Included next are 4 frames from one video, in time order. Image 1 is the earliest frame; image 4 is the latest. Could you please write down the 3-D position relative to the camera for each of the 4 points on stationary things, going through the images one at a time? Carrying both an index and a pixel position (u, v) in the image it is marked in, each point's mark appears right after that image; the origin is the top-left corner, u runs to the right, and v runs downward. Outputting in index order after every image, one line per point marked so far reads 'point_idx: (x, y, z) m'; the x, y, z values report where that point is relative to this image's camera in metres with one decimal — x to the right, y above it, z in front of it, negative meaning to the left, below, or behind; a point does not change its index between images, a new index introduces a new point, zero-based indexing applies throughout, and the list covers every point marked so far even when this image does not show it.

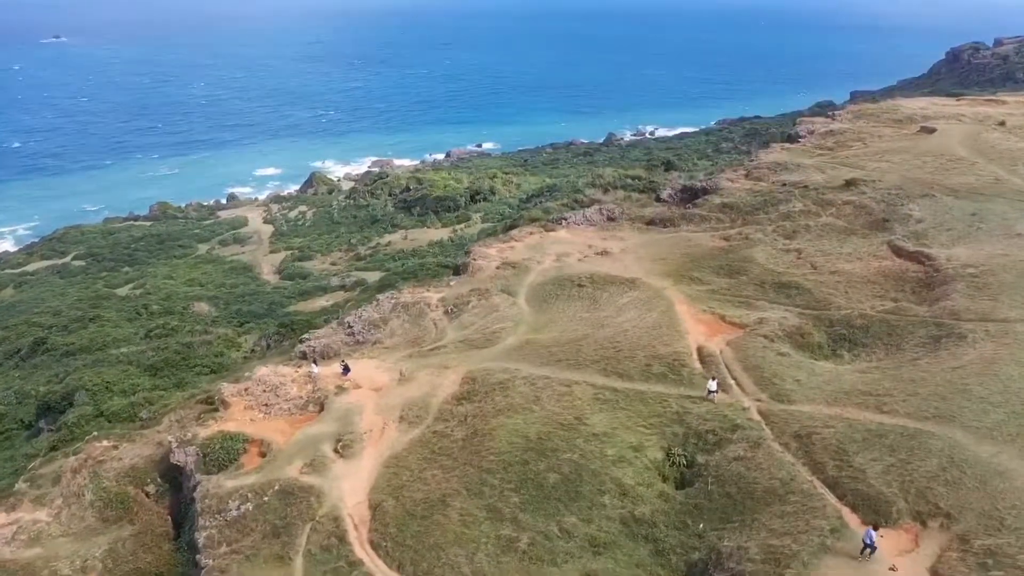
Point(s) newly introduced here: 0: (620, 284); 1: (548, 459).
0: (+1.5, +0.1, +12.1) m
1: (+0.3, -1.6, +7.8) m
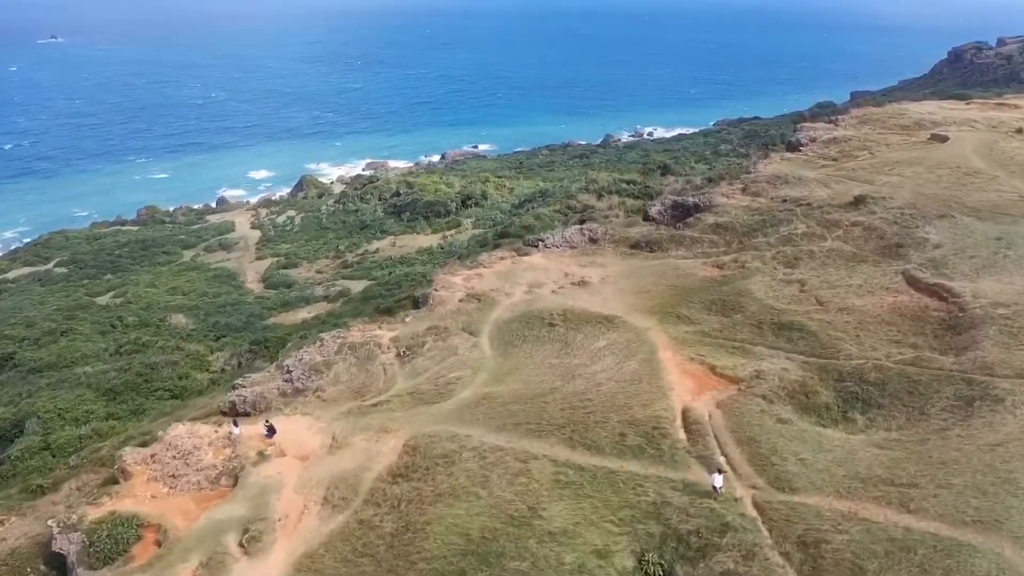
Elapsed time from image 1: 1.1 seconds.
0: (+1.0, -0.4, +10.6) m
1: (-0.2, -2.1, +6.3) m
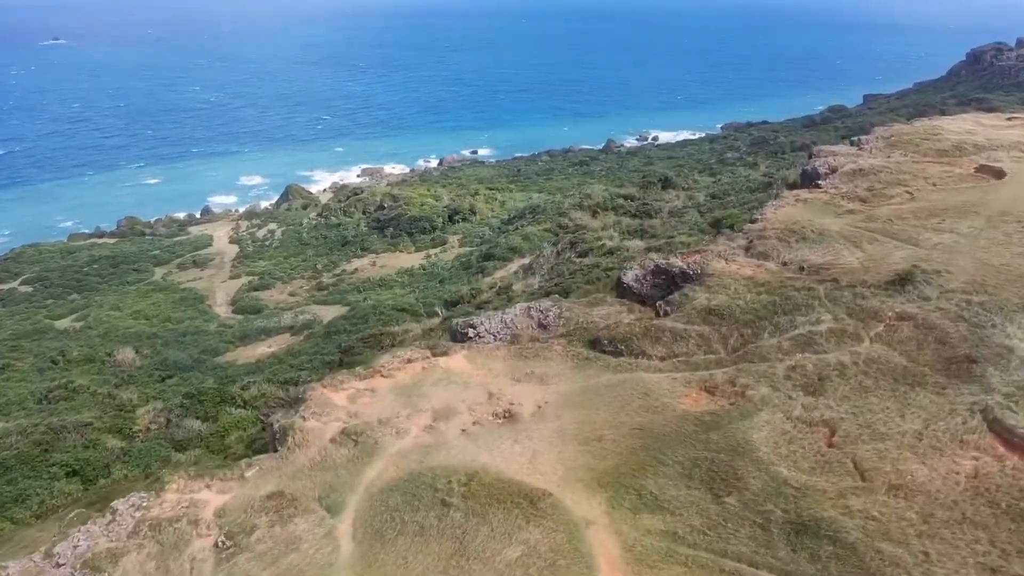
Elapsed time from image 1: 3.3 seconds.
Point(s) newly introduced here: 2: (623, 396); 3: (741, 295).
0: (0.0, -1.7, +6.9) m
1: (-1.2, -3.4, +2.6) m
2: (+1.1, -1.1, +8.3) m
3: (+2.8, -0.1, +10.5) m
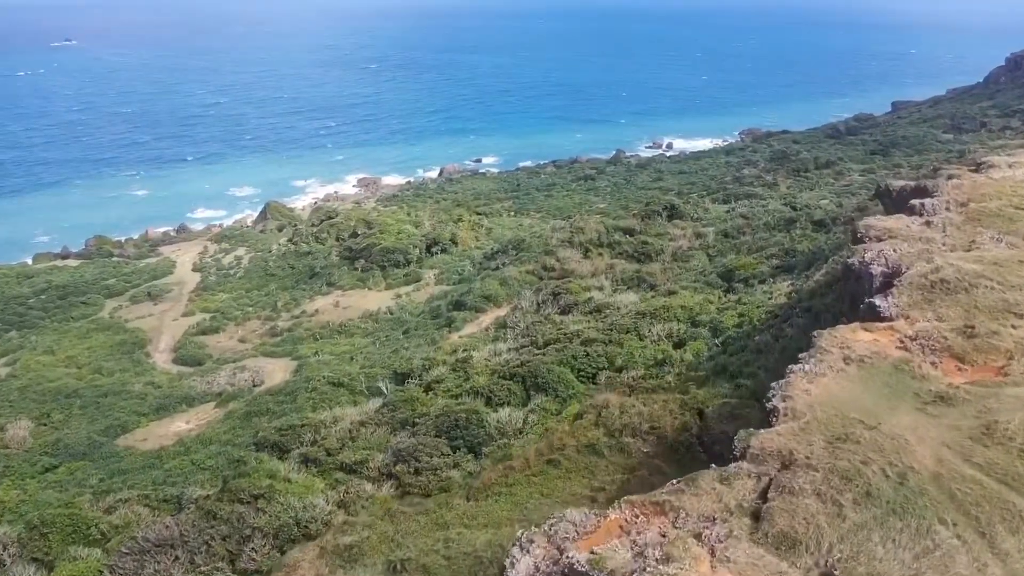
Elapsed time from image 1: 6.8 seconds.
0: (-1.7, -4.0, +0.9) m
1: (-3.1, -5.6, -3.3) m
2: (-0.6, -3.3, +2.4) m
3: (+1.2, -2.3, +4.5) m
